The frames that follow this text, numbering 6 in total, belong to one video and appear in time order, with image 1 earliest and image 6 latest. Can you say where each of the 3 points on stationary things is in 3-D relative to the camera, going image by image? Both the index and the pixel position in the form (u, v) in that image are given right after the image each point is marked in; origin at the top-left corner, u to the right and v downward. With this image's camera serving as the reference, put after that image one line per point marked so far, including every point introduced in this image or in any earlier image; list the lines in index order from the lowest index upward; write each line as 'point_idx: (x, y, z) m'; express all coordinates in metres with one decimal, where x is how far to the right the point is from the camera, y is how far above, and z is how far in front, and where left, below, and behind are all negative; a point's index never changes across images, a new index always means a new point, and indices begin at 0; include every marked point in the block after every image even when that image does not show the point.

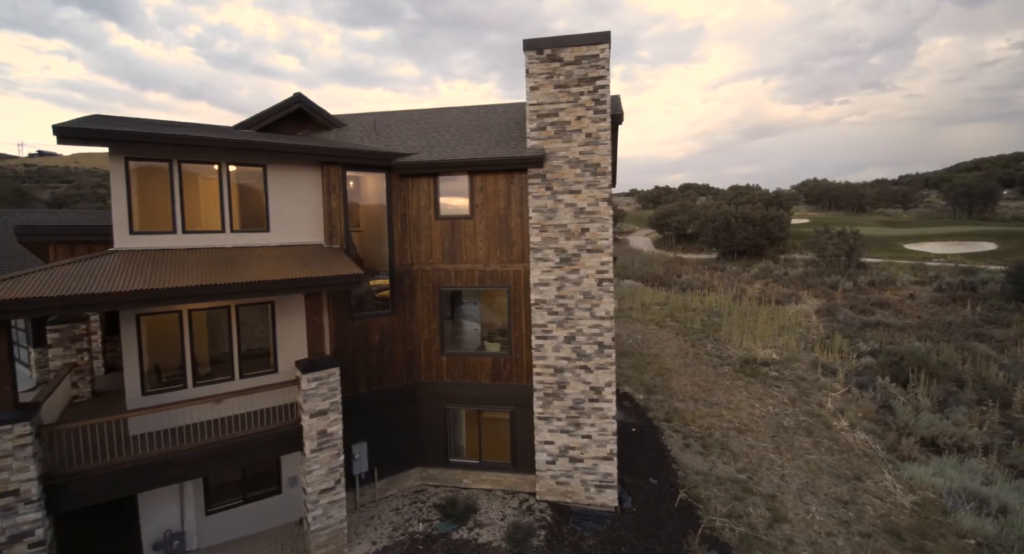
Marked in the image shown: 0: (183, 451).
0: (-5.7, -3.0, +8.3) m
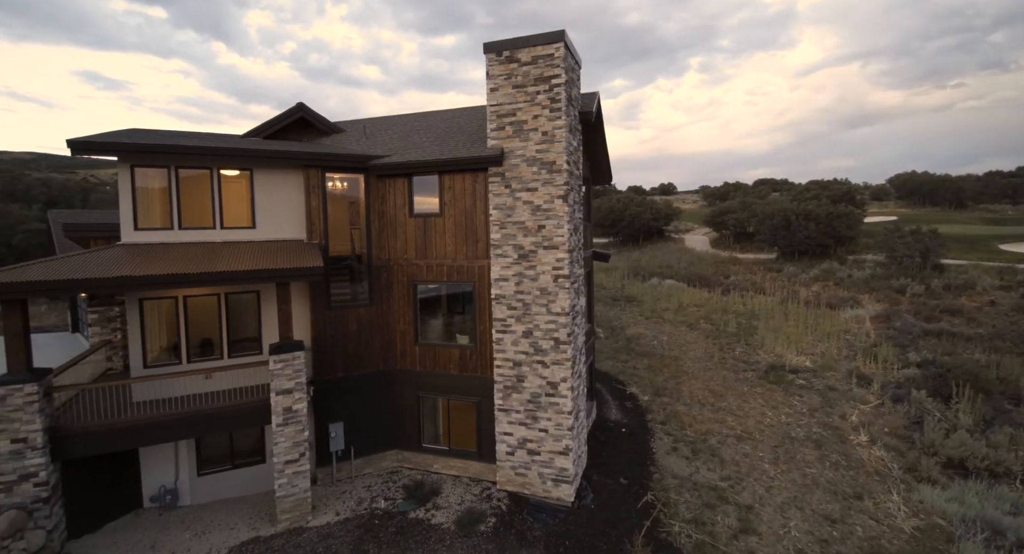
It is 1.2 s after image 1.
0: (-6.9, -2.8, +9.6) m
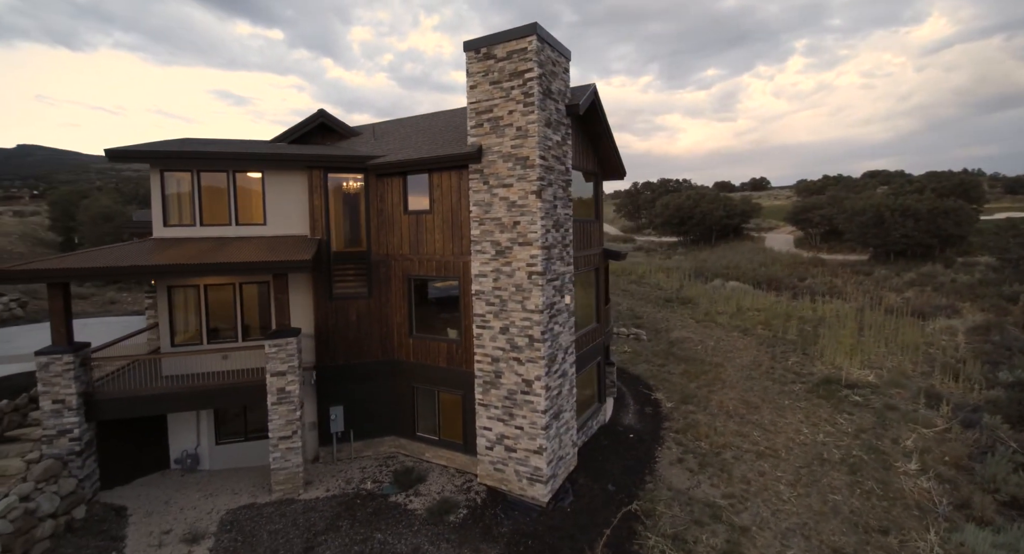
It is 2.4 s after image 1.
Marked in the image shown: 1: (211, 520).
0: (-7.5, -2.6, +11.0) m
1: (-6.5, -5.2, +10.3) m
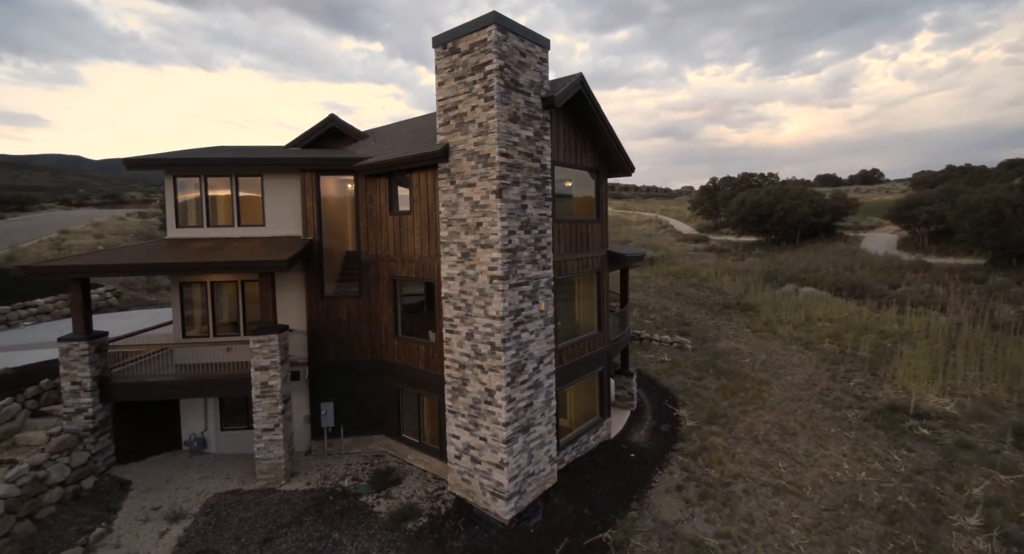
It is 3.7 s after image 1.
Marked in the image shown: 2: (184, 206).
0: (-8.1, -2.5, +11.9) m
1: (-7.2, -5.1, +11.0) m
2: (-8.9, +1.9, +12.9) m
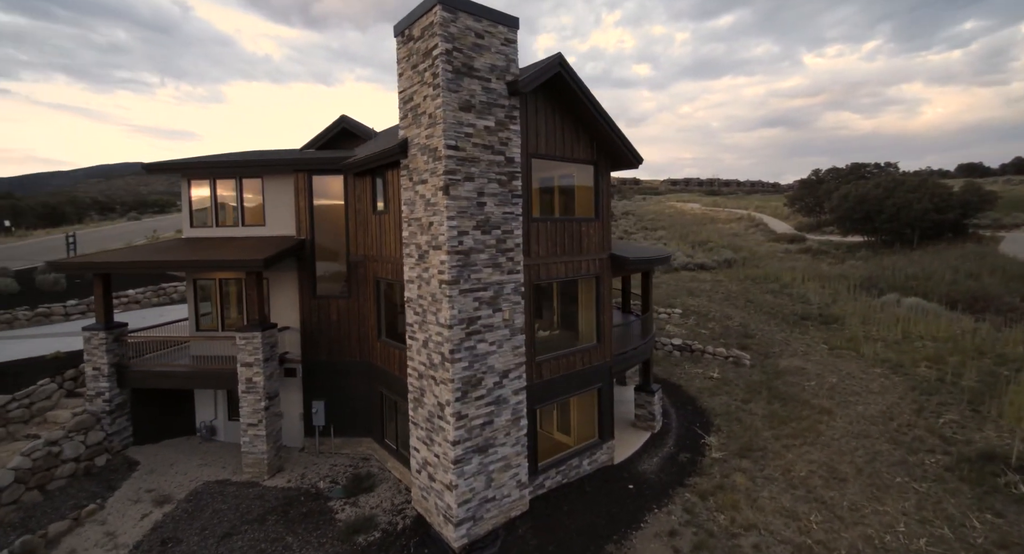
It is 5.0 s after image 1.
0: (-8.5, -2.4, +12.6) m
1: (-7.9, -5.1, +11.5) m
2: (-8.9, +2.0, +13.8) m
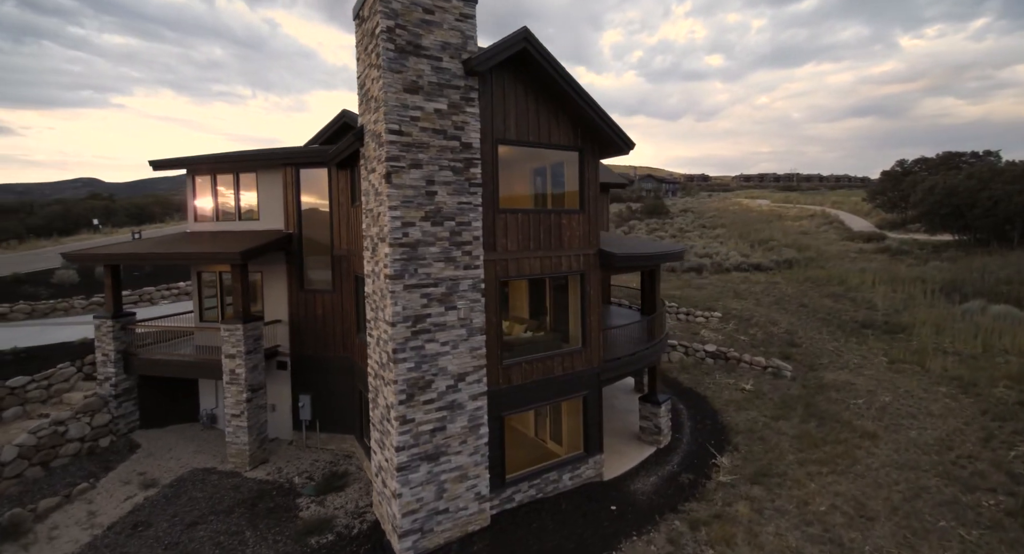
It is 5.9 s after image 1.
0: (-8.9, -2.2, +13.0) m
1: (-8.4, -4.9, +11.9) m
2: (-9.0, +2.2, +14.2) m
